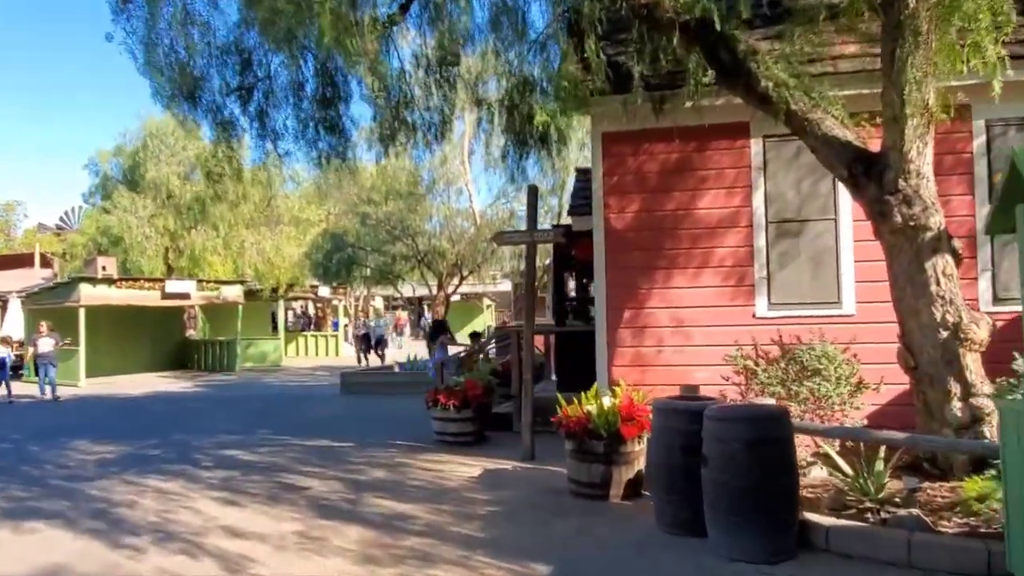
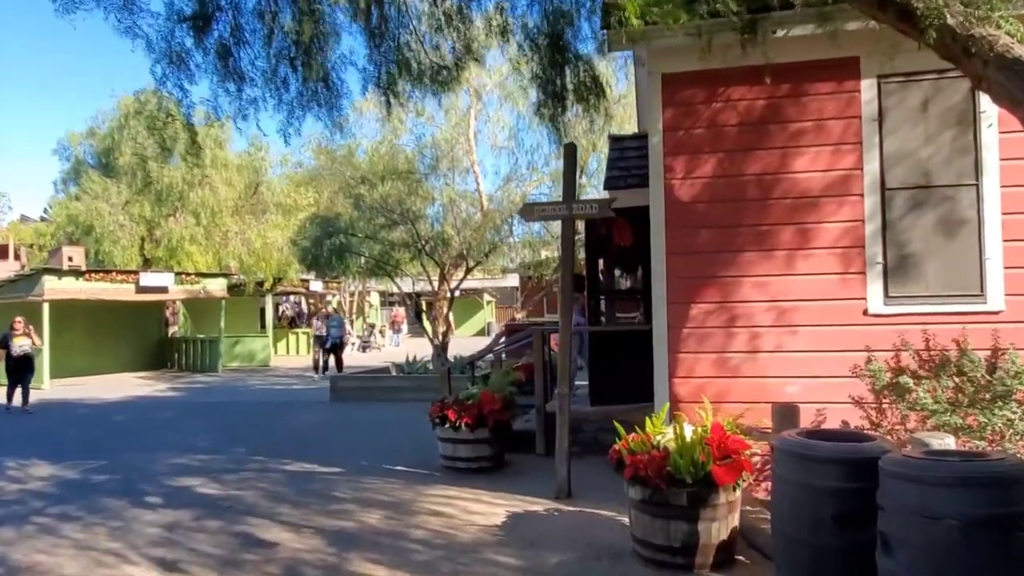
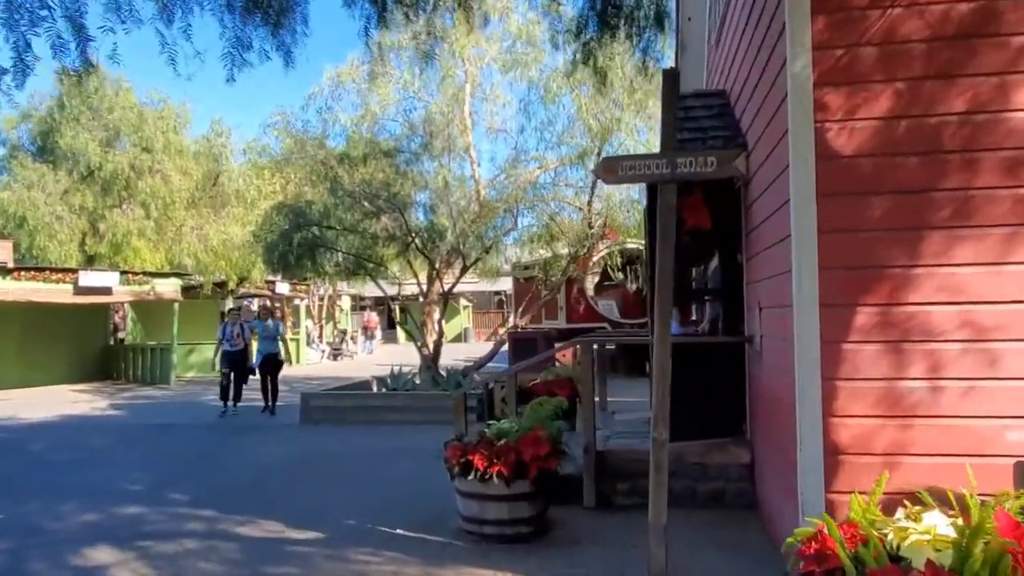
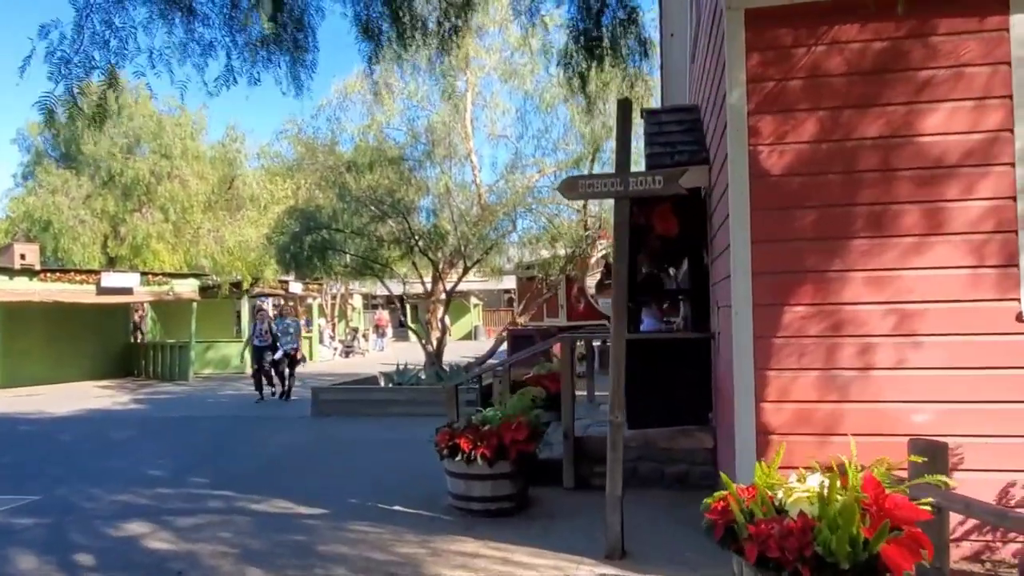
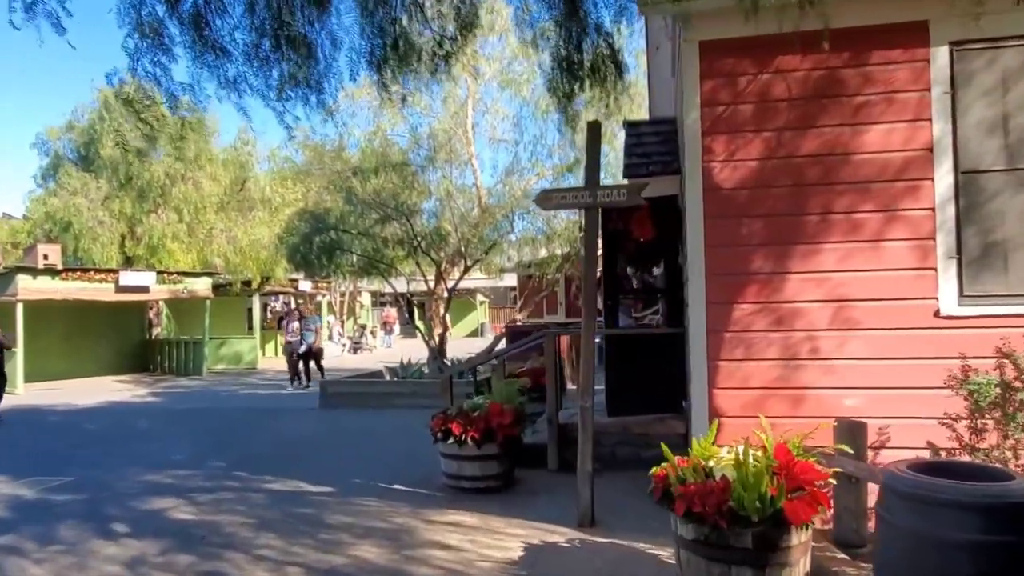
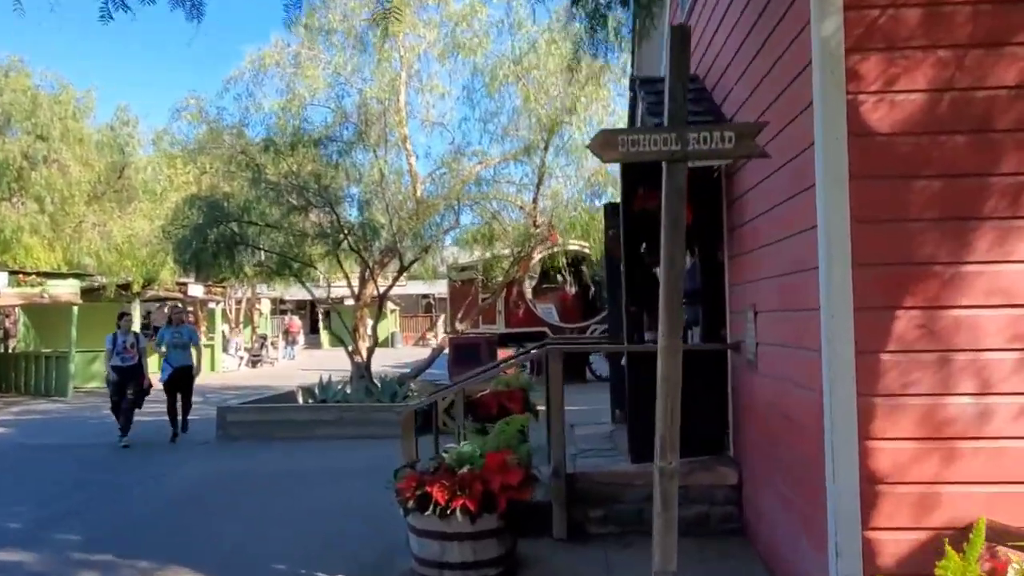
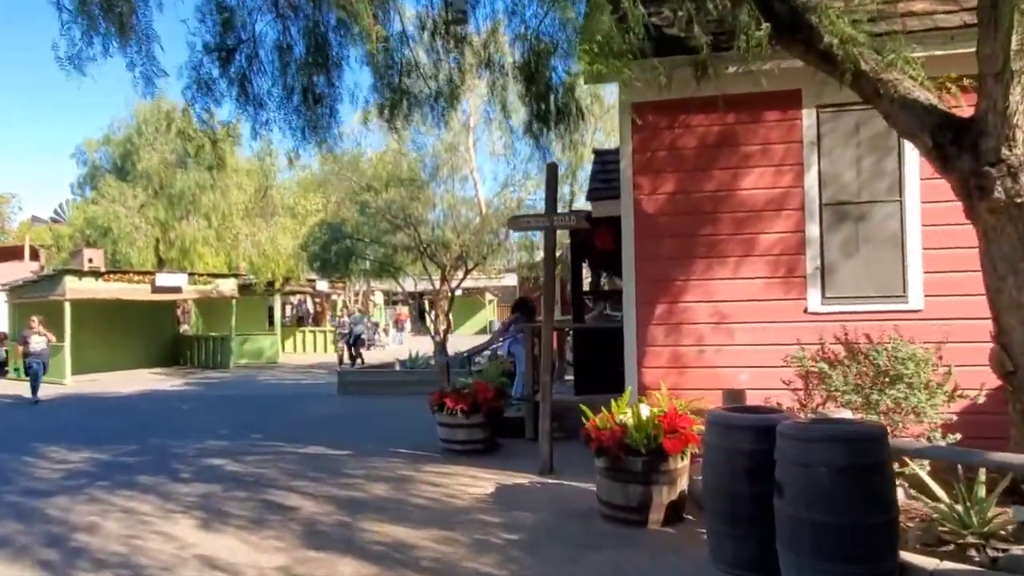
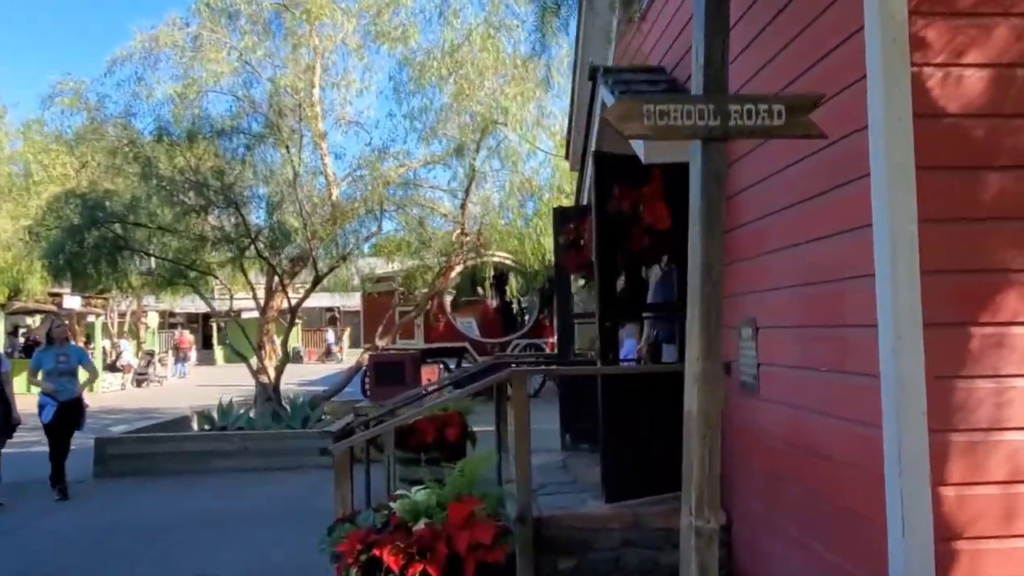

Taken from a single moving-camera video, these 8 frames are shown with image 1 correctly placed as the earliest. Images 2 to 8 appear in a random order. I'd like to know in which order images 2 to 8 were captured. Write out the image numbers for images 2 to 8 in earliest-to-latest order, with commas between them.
7, 2, 5, 4, 3, 6, 8
